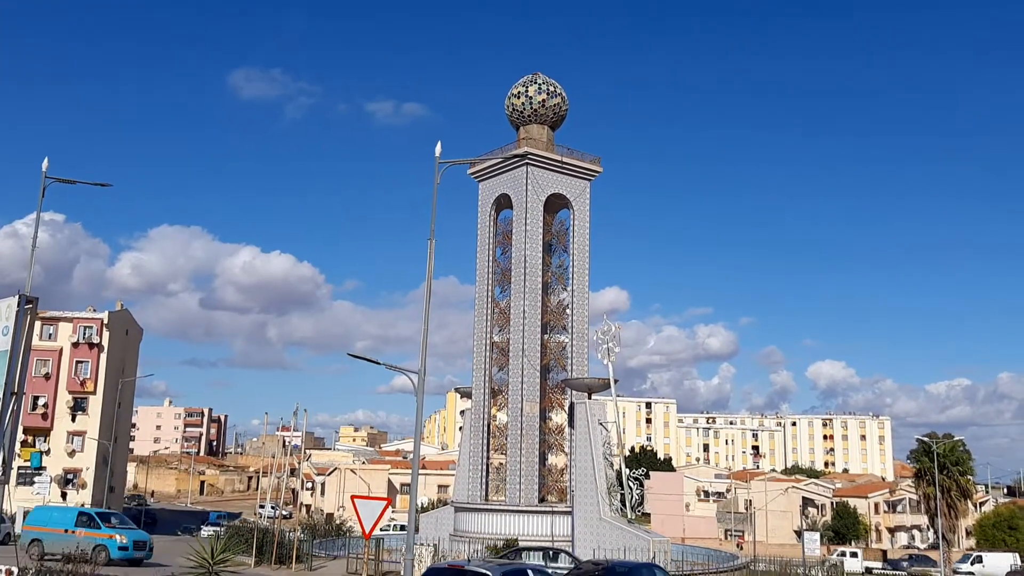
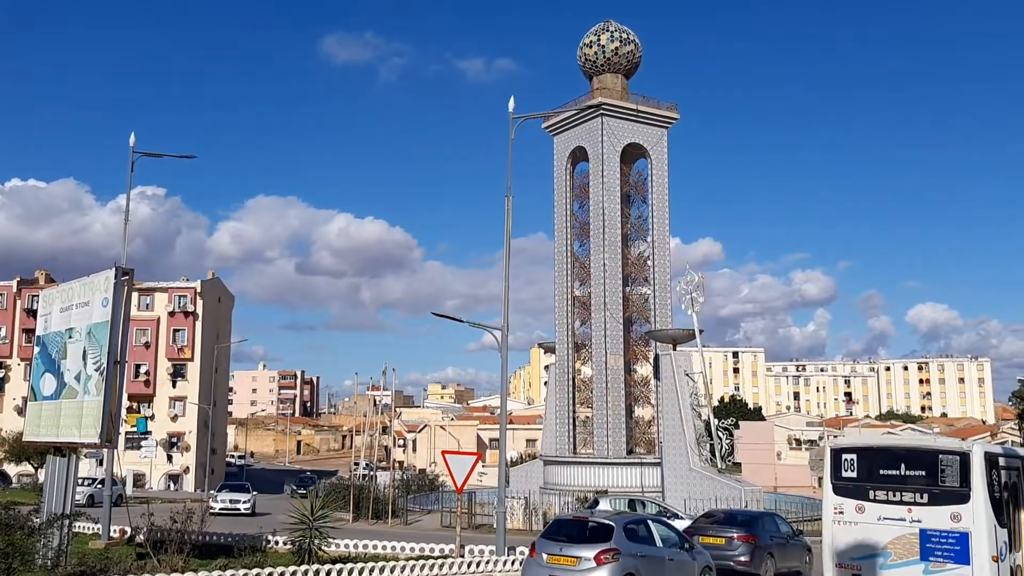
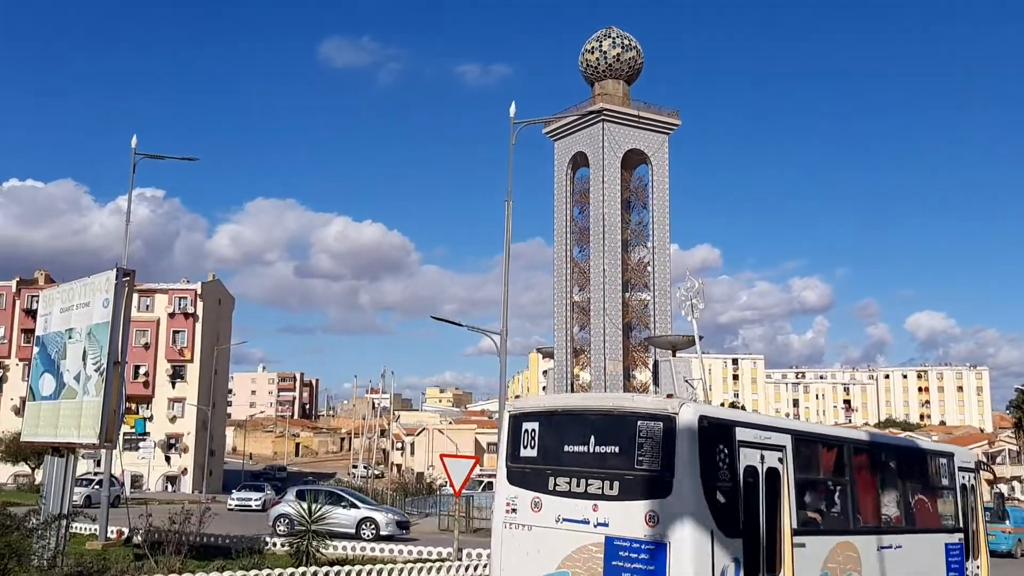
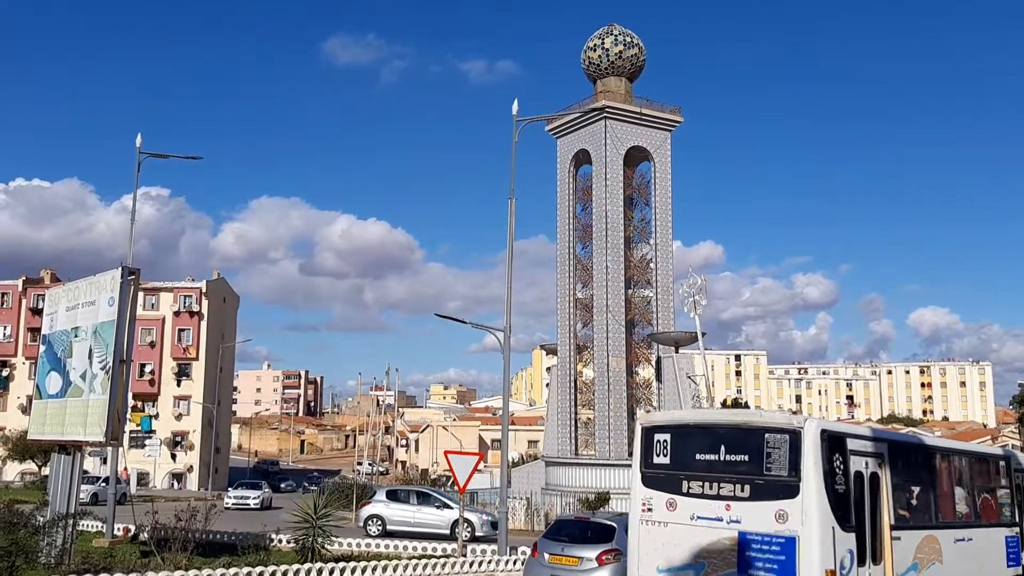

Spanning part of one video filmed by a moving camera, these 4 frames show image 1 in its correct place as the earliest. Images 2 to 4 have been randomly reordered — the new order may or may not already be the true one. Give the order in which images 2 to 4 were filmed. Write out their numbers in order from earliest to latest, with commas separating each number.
3, 4, 2
